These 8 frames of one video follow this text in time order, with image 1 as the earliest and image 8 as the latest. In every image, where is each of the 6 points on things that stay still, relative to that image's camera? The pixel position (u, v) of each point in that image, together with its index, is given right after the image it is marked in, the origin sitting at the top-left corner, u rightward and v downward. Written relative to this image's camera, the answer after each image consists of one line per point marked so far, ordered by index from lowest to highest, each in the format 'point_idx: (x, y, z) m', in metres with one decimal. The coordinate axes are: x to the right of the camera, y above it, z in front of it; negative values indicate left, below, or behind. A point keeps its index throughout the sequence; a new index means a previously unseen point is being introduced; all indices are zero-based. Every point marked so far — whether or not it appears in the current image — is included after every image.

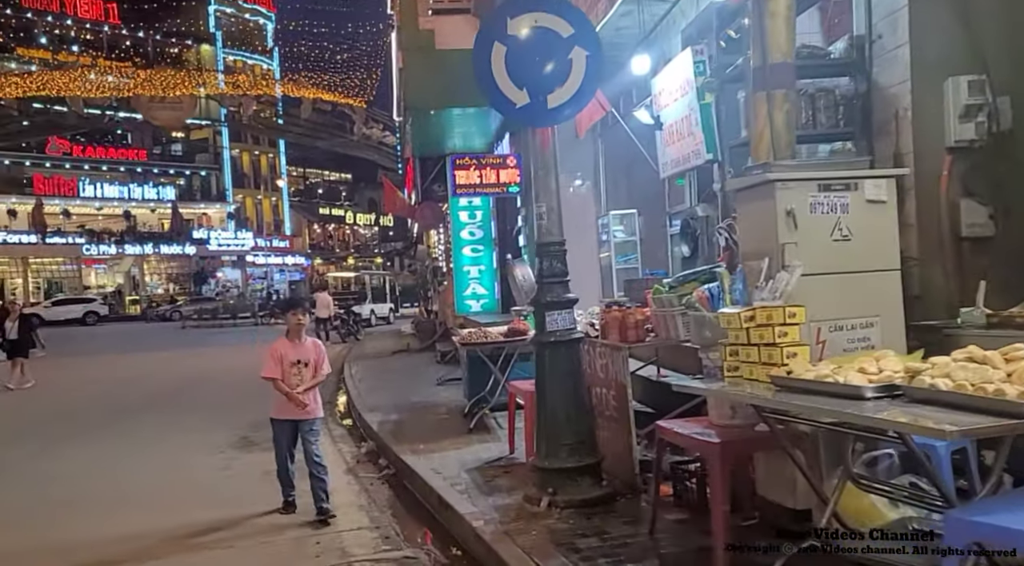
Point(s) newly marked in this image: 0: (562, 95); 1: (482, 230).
0: (+0.3, +1.1, +4.7) m
1: (-0.7, +1.1, +17.3) m
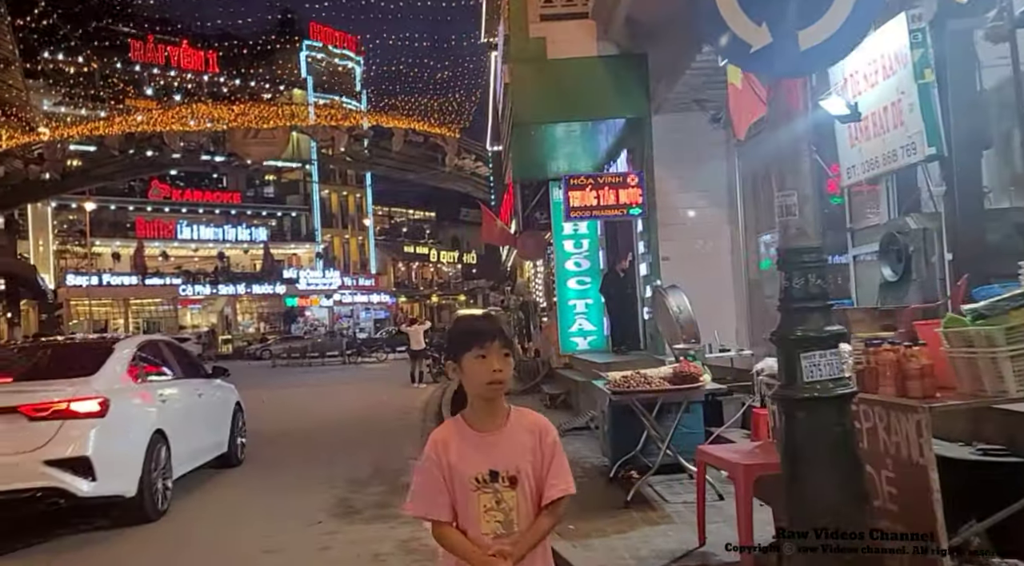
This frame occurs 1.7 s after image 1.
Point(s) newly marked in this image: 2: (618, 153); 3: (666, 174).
0: (+1.2, +1.0, +3.2) m
1: (+1.5, +0.4, +15.7) m
2: (+1.9, +2.3, +13.8) m
3: (+2.2, +1.6, +11.7) m
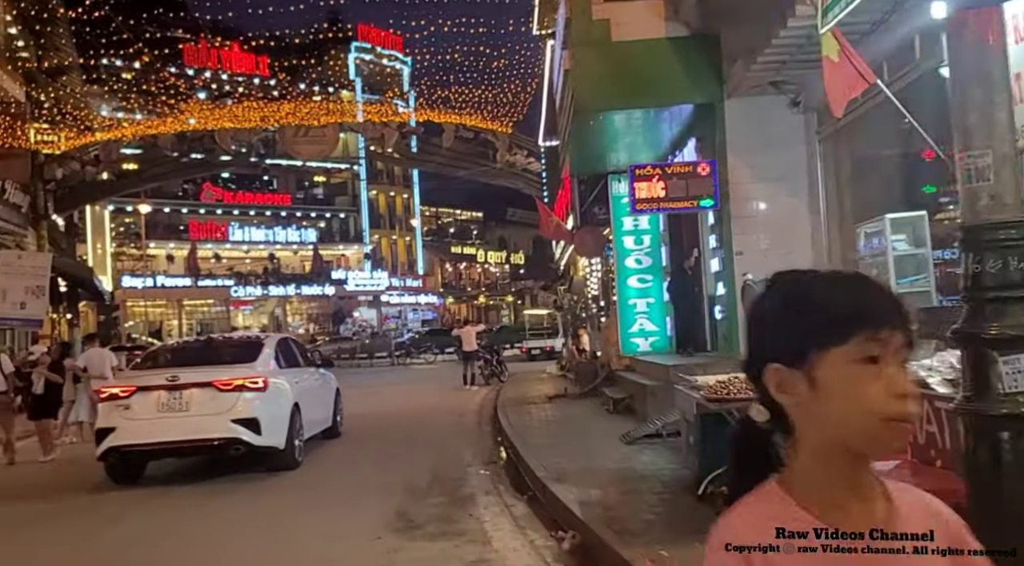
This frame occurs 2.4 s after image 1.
0: (+1.6, +1.1, +2.5) m
1: (+2.6, +0.5, +15.0) m
2: (+2.8, +2.3, +13.0) m
3: (+3.1, +1.6, +10.9) m
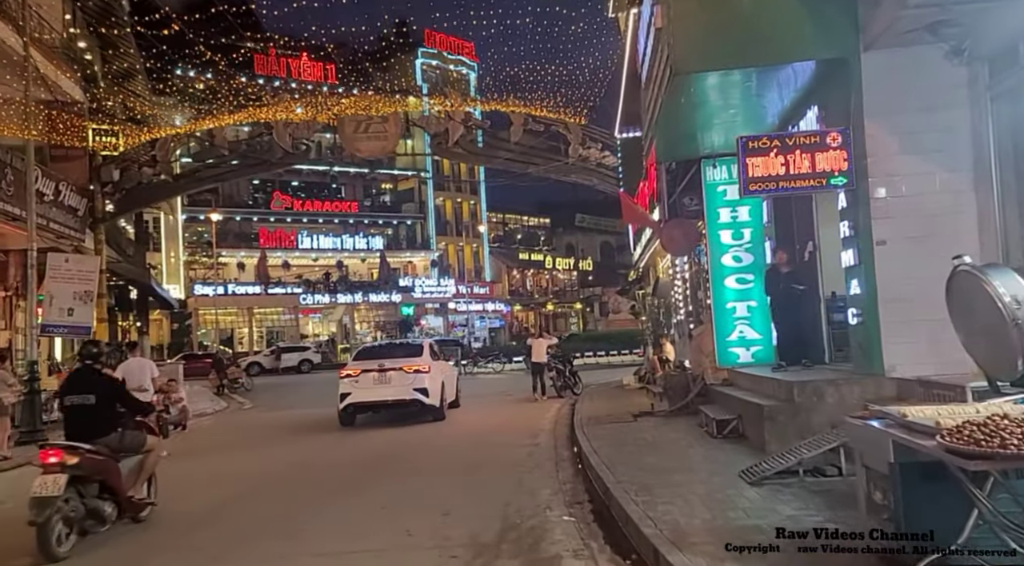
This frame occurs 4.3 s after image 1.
0: (+1.8, +1.2, +0.5) m
1: (+3.9, +0.5, +12.9) m
2: (+3.9, +2.3, +10.9) m
3: (+4.0, +1.7, +8.8) m
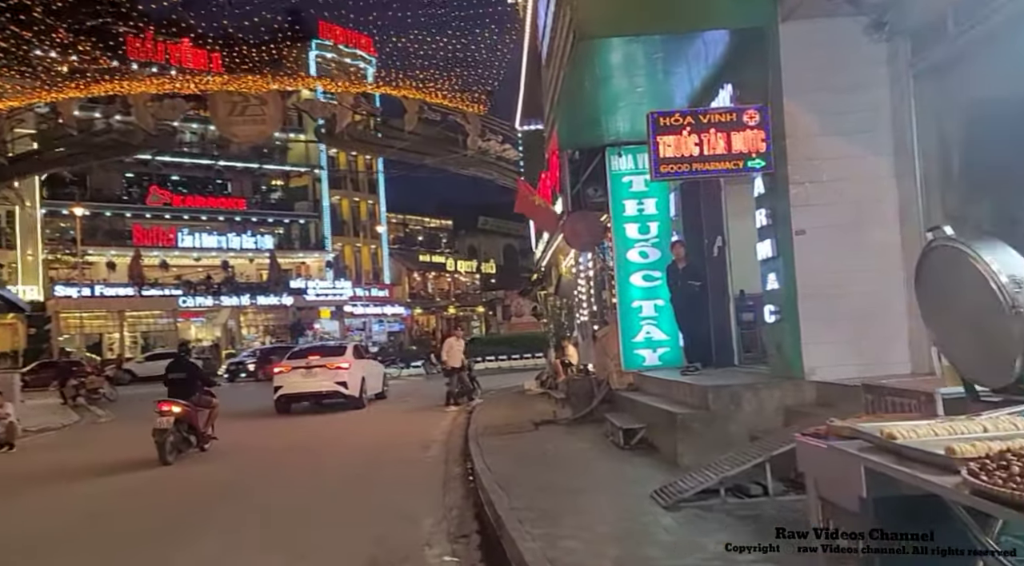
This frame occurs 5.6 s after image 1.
0: (+1.7, +1.3, -0.5) m
1: (+2.2, +0.5, +12.1) m
2: (+2.5, +2.4, +10.1) m
3: (+2.9, +1.7, +8.0) m
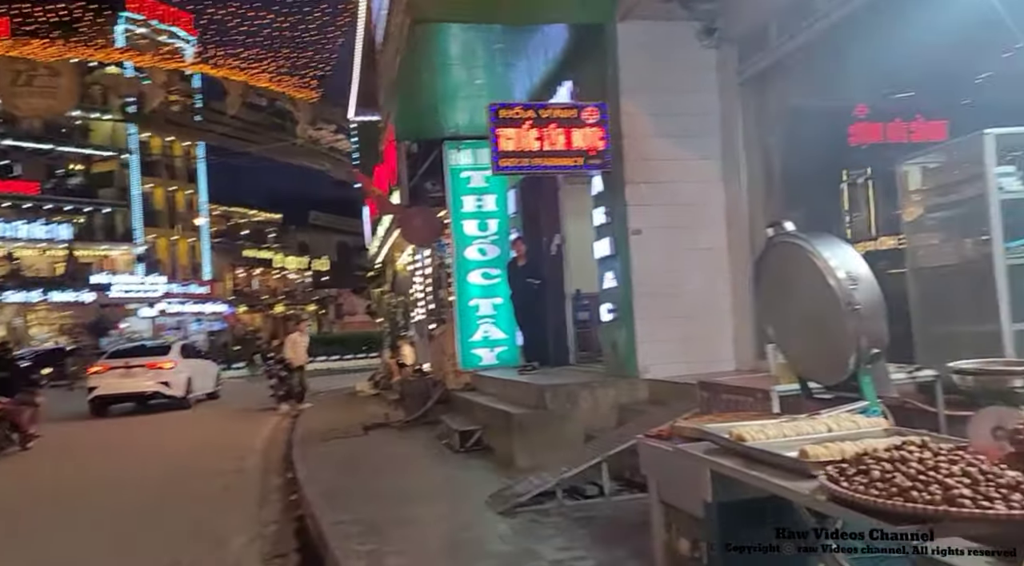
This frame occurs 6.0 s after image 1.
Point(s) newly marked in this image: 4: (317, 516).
0: (+1.8, +1.3, -0.5) m
1: (-0.2, +0.5, +11.9) m
2: (+0.5, +2.4, +10.0) m
3: (+1.3, +1.8, +8.0) m
4: (-1.5, -1.8, +6.2) m
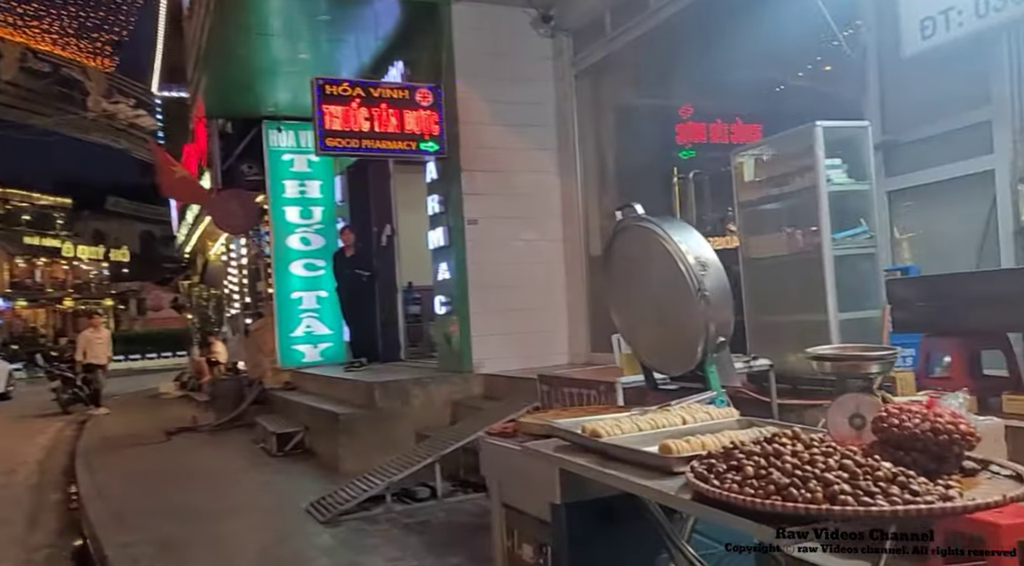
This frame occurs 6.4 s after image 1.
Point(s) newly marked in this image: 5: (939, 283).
0: (+2.0, +1.3, -0.4) m
1: (-2.7, +0.6, +11.2) m
2: (-1.5, +2.5, +9.6) m
3: (-0.4, +1.8, +7.8) m
4: (-2.7, -1.7, +5.4) m
5: (+1.9, 0.0, +3.6) m
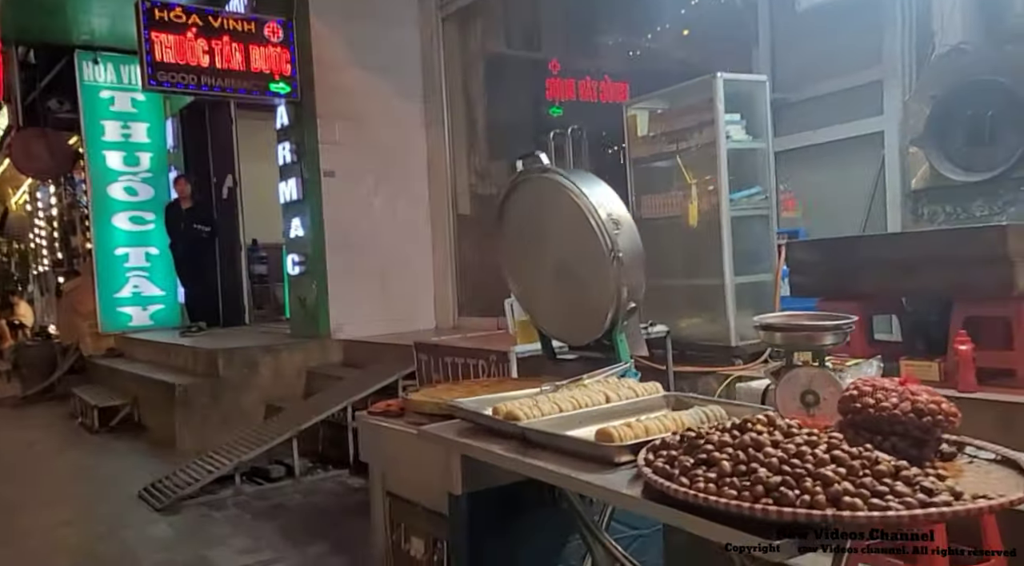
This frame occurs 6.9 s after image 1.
0: (+2.3, +1.3, -0.5) m
1: (-4.5, +1.2, +10.1) m
2: (-3.1, +3.0, +8.6) m
3: (-1.6, +2.2, +7.1) m
4: (-3.5, -1.4, +4.4) m
5: (+1.4, +0.2, +3.5) m
